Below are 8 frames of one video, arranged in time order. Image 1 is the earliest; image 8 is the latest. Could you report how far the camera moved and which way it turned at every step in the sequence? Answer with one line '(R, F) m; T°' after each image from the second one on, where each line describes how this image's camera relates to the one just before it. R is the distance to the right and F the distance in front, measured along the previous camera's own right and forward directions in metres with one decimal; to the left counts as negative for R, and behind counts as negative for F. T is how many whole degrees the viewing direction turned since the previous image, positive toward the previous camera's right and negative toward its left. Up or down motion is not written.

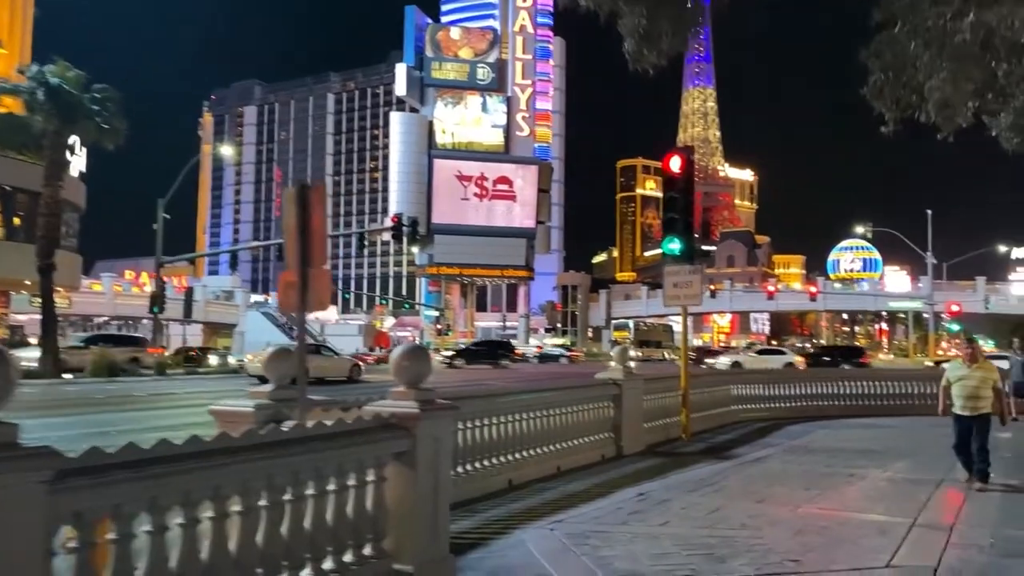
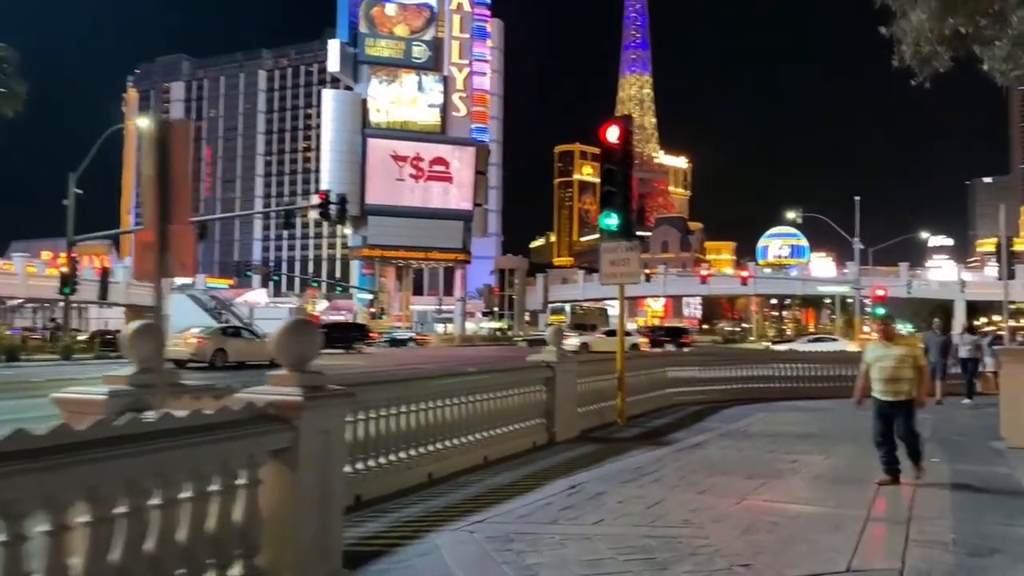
(+0.2, +1.1) m; +4°
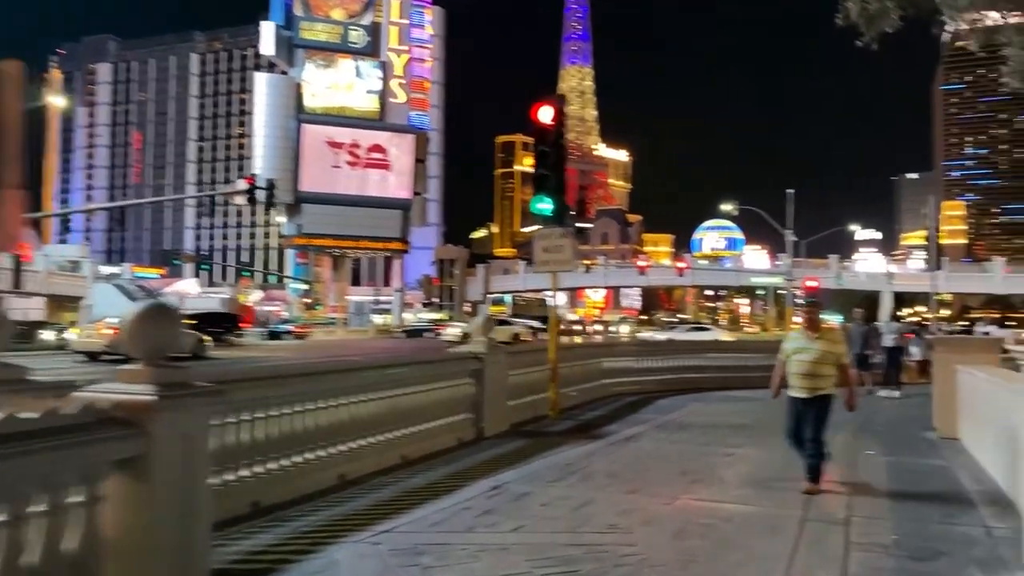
(+0.2, +0.7) m; +4°
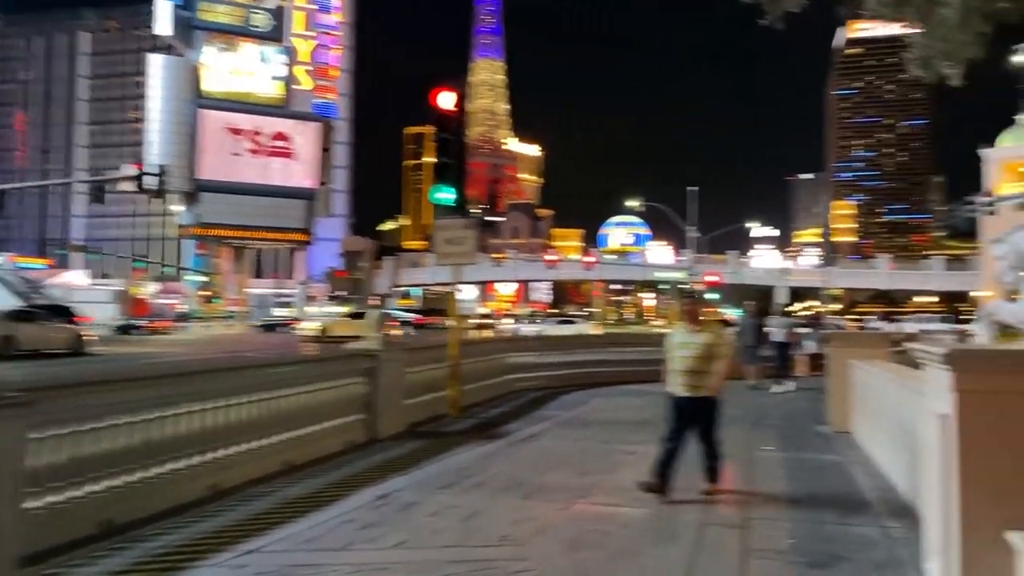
(+0.2, +0.5) m; +6°
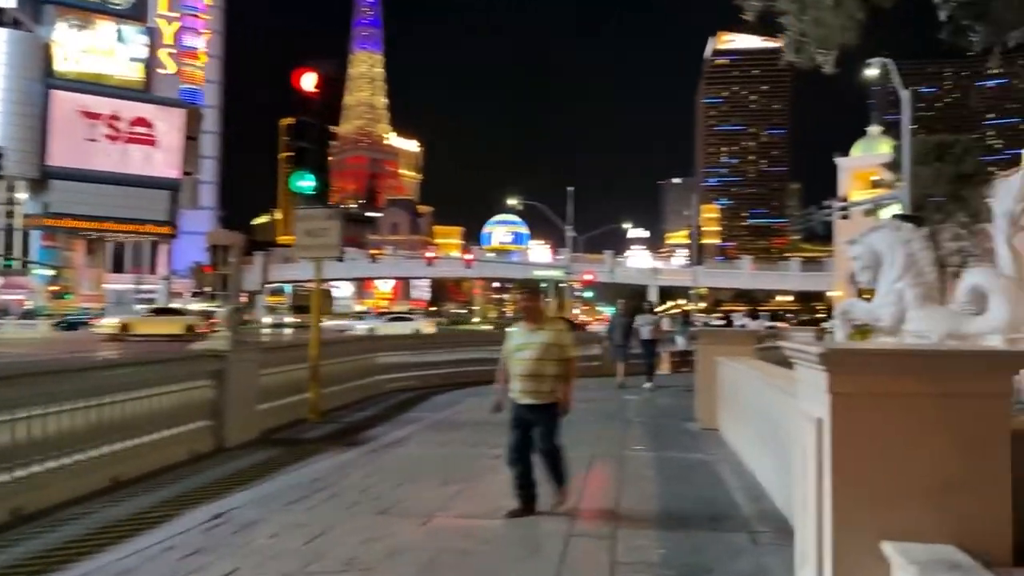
(+0.2, +0.6) m; +9°
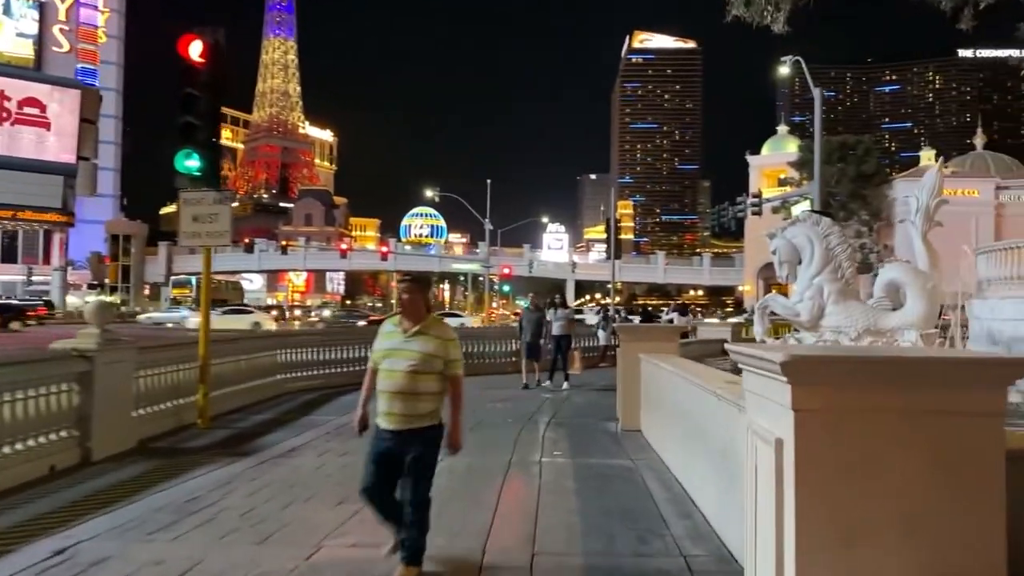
(+0.1, +0.9) m; +6°
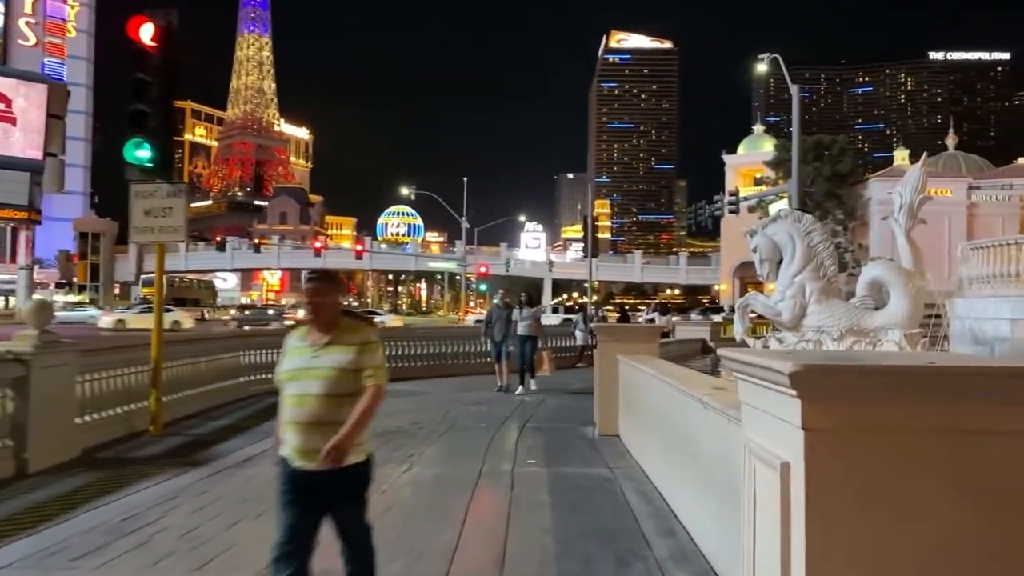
(+0.1, +0.6) m; +2°
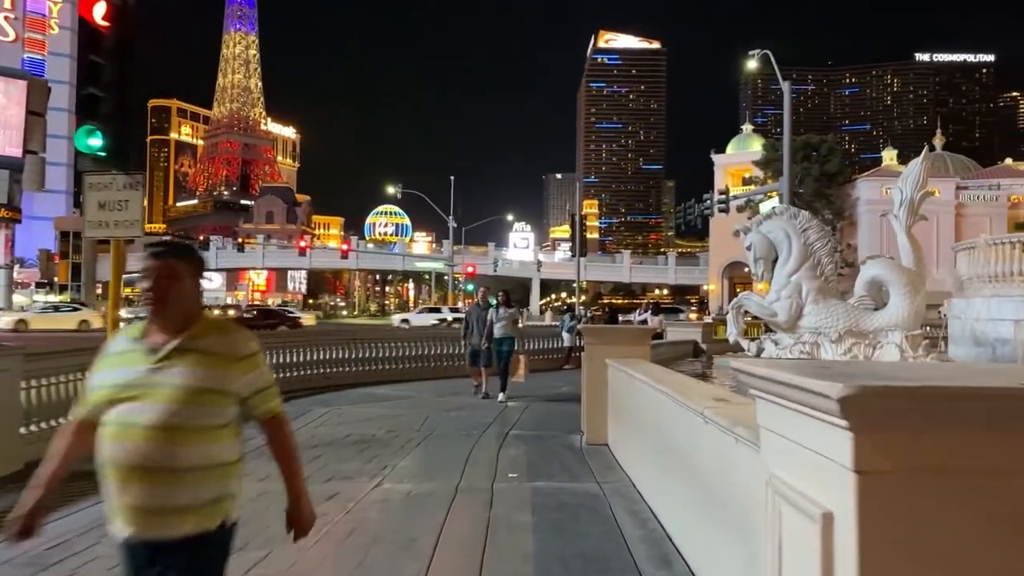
(+0.1, +0.7) m; +1°
